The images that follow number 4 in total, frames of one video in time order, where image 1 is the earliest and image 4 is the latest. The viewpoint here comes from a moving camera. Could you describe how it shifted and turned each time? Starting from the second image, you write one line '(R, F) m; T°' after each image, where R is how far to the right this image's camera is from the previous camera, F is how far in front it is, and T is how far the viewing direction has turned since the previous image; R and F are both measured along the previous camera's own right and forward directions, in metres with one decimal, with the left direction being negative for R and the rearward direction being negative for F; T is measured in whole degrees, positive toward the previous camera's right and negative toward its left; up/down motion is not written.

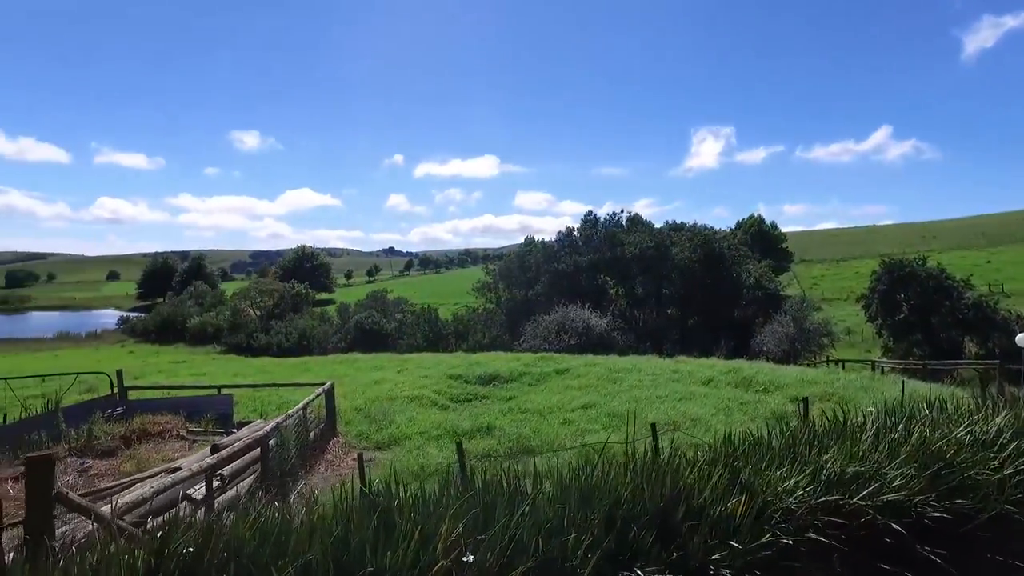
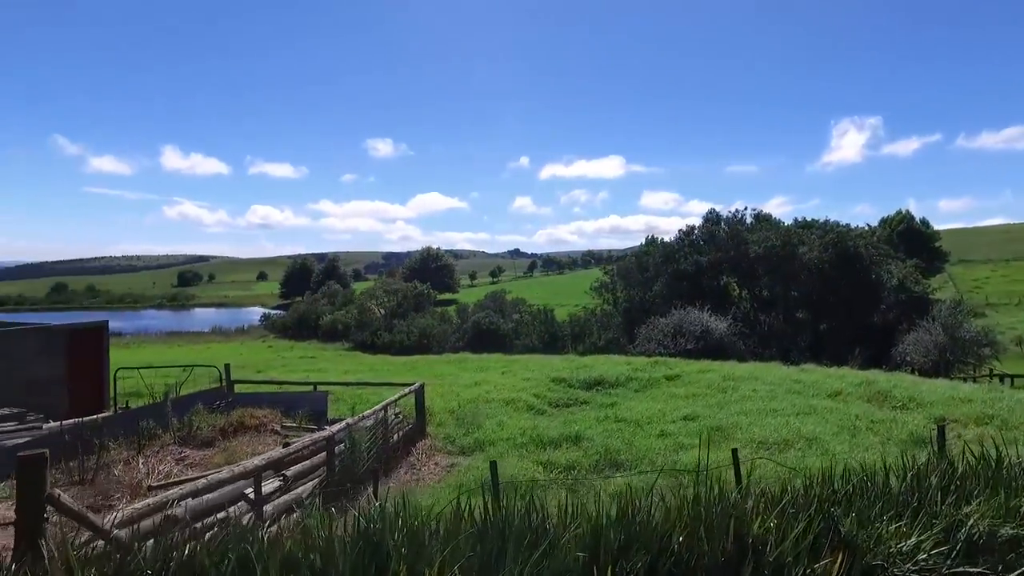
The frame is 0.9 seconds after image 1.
(+0.4, +0.8) m; -10°
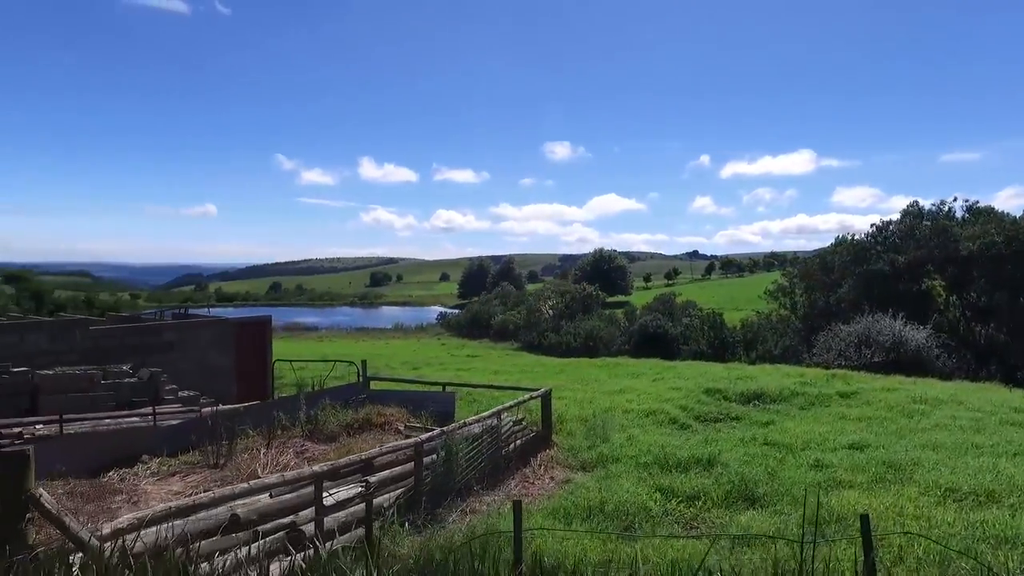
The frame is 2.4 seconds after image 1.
(+0.6, +1.0) m; -14°
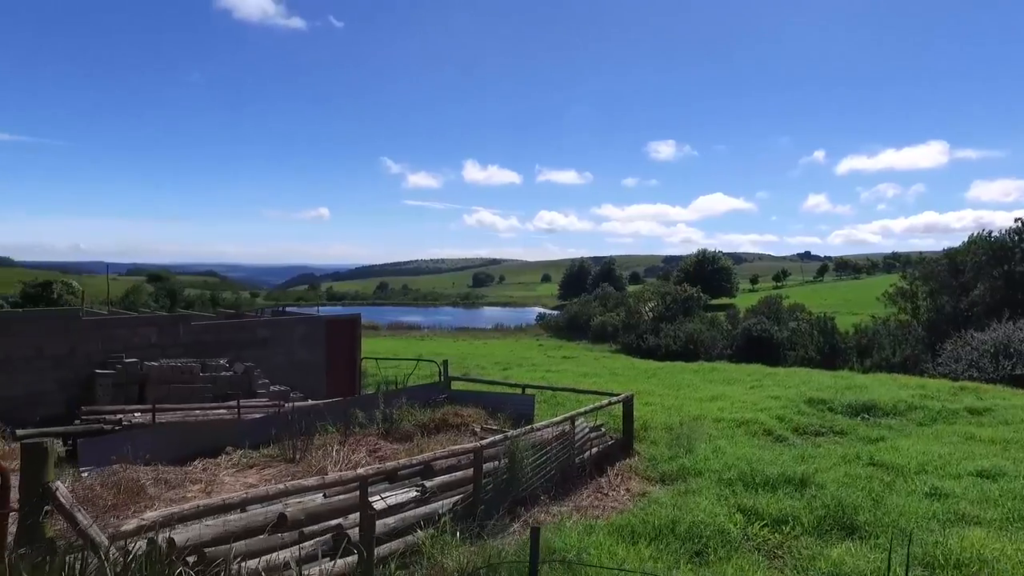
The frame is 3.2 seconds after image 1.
(+0.3, +0.5) m; -8°
